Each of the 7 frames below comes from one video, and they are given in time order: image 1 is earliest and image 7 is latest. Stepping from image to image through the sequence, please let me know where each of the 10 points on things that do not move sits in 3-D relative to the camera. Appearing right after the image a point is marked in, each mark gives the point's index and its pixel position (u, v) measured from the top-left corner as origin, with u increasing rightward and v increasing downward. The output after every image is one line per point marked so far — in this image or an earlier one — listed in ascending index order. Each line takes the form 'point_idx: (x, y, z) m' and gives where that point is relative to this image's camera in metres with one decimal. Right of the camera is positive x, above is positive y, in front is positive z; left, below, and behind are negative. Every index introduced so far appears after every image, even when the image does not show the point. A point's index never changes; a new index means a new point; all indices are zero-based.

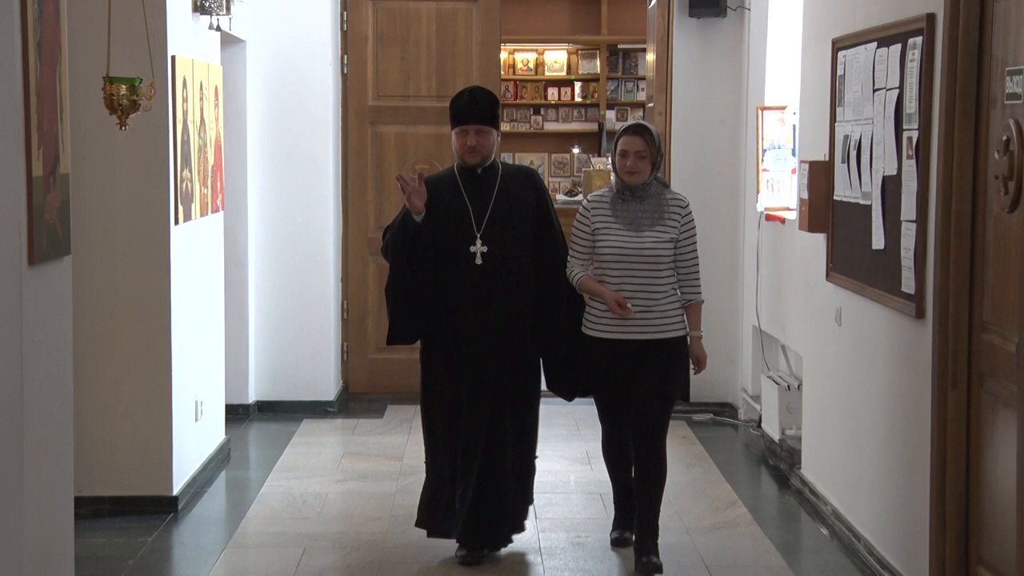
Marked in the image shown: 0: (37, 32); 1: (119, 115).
0: (-0.6, +0.3, +2.8) m
1: (-0.5, +0.2, +3.0) m
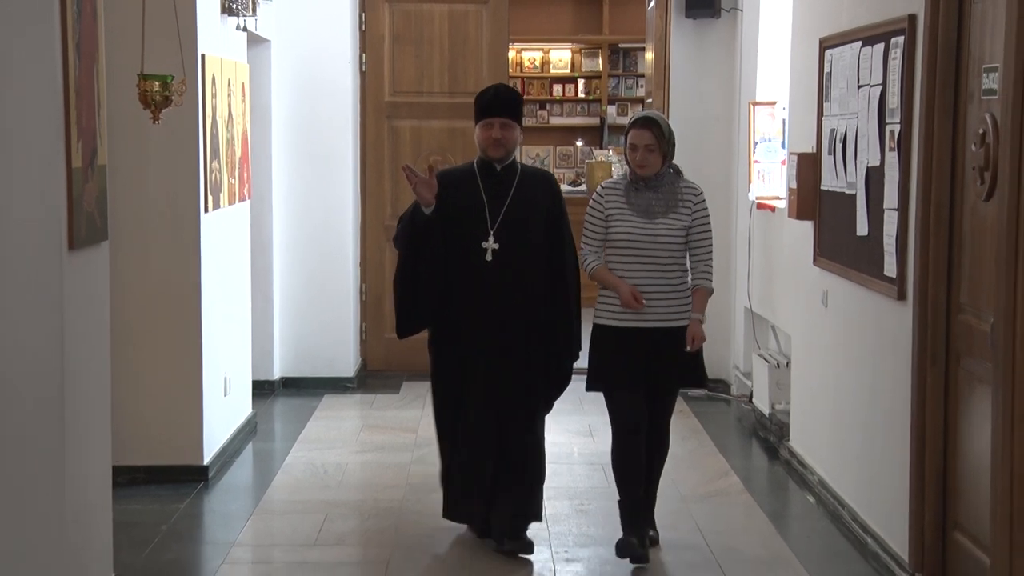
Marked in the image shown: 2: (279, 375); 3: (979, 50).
0: (-0.6, +0.3, +3.0) m
1: (-0.5, +0.3, +3.3) m
2: (-0.7, -0.2, +6.8) m
3: (+0.6, +0.3, +3.0) m
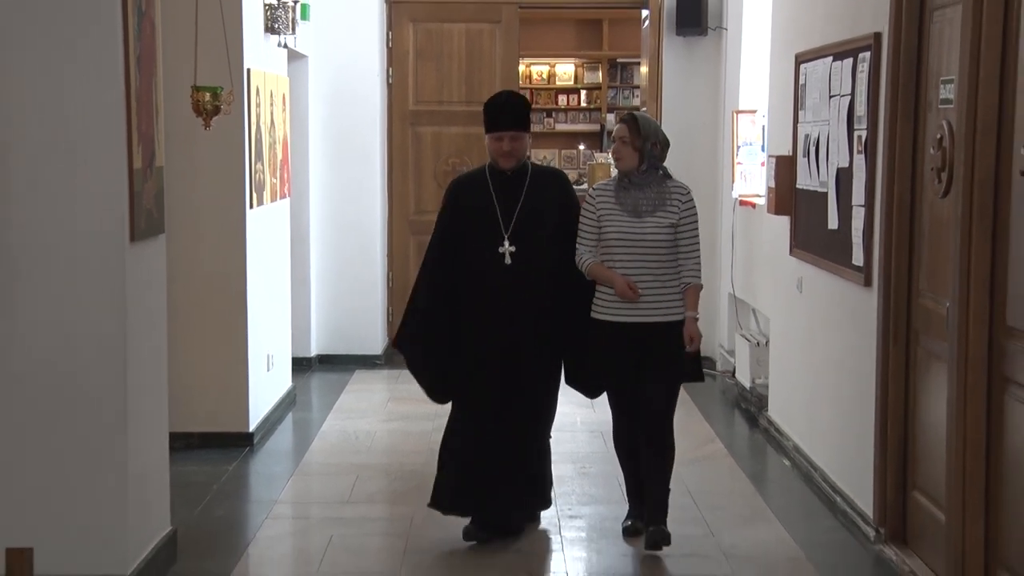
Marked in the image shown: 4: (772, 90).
0: (-0.6, +0.4, +3.4) m
1: (-0.5, +0.3, +3.7) m
2: (-0.6, -0.2, +7.2) m
3: (+0.6, +0.3, +3.4) m
4: (+0.5, +0.4, +4.4) m
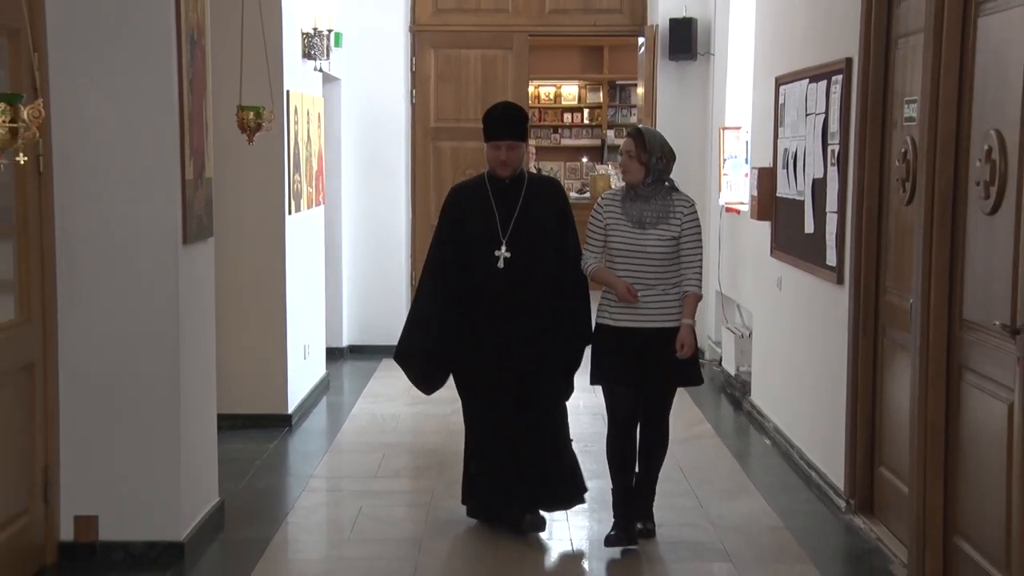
0: (-0.5, +0.4, +3.9) m
1: (-0.5, +0.3, +4.1) m
2: (-0.6, -0.2, +7.6) m
3: (+0.6, +0.3, +3.8) m
4: (+0.5, +0.4, +4.8) m
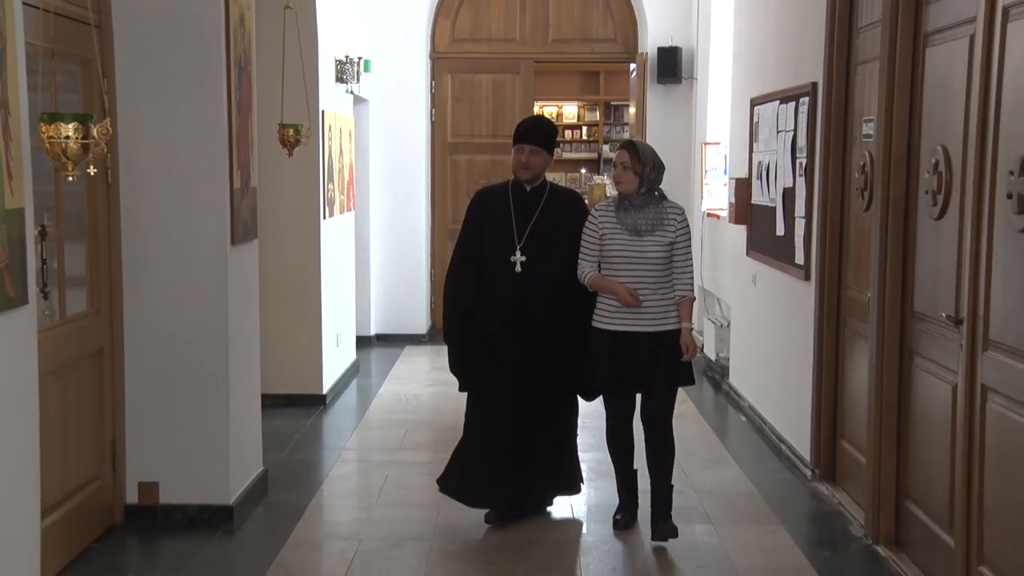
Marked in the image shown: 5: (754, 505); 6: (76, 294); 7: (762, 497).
0: (-0.5, +0.4, +4.4) m
1: (-0.5, +0.3, +4.6) m
2: (-0.5, -0.2, +8.2) m
3: (+0.7, +0.3, +4.3) m
4: (+0.5, +0.4, +5.4) m
5: (+0.5, -0.4, +4.5) m
6: (-0.8, 0.0, +4.2) m
7: (+0.5, -0.4, +4.6) m
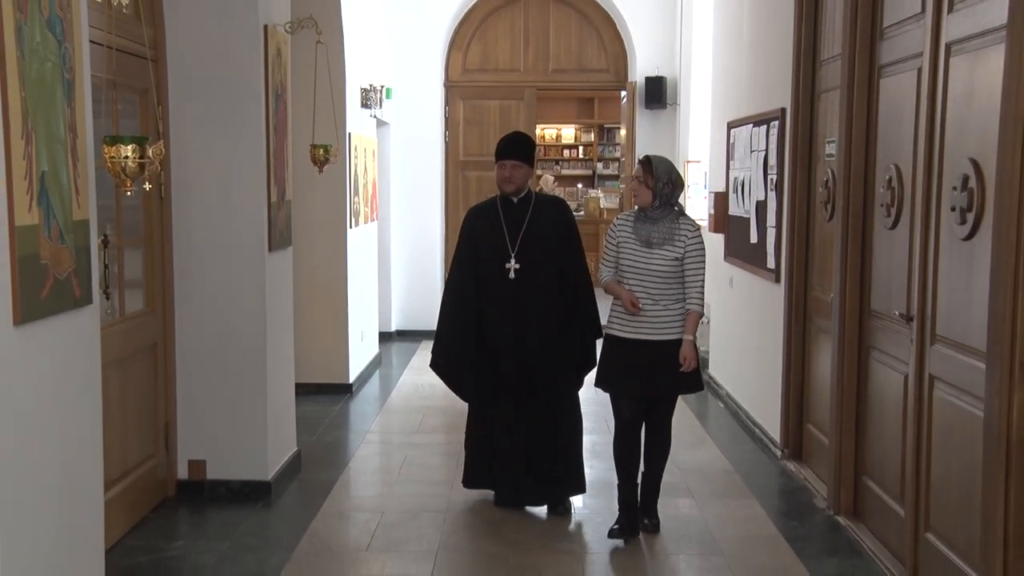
0: (-0.5, +0.4, +5.0) m
1: (-0.4, +0.3, +5.2) m
2: (-0.5, -0.2, +8.8) m
3: (+0.7, +0.3, +4.9) m
4: (+0.5, +0.4, +6.0) m
5: (+0.5, -0.4, +5.1) m
6: (-0.8, 0.0, +4.8) m
7: (+0.5, -0.4, +5.2) m
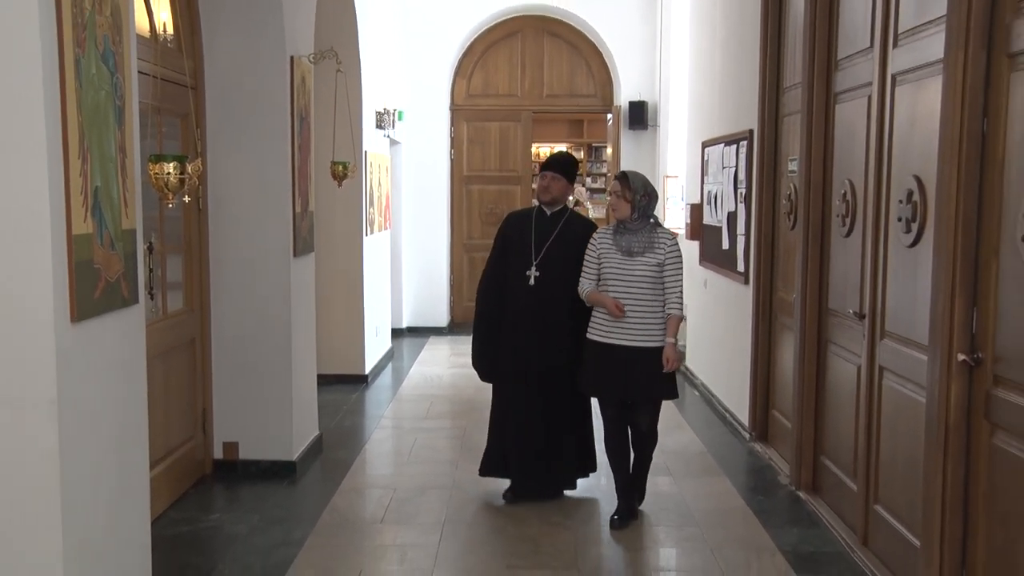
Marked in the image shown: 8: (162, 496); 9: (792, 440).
0: (-0.5, +0.4, +5.6) m
1: (-0.4, +0.3, +5.9) m
2: (-0.5, -0.2, +9.4) m
3: (+0.7, +0.3, +5.6) m
4: (+0.5, +0.4, +6.6) m
5: (+0.5, -0.4, +5.8) m
6: (-0.8, 0.0, +5.4) m
7: (+0.5, -0.4, +5.8) m
8: (-0.8, -0.5, +5.3) m
9: (+0.7, -0.4, +5.6) m
